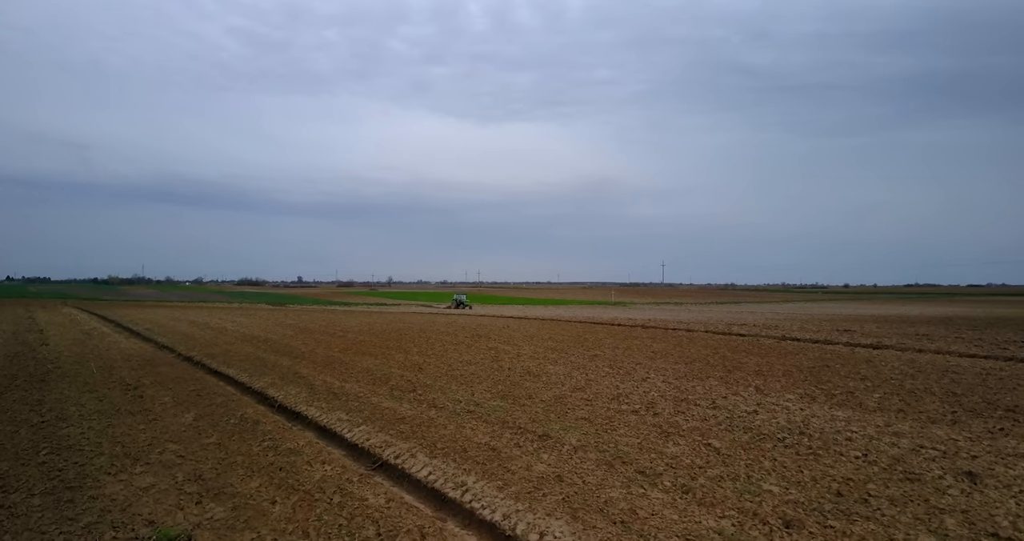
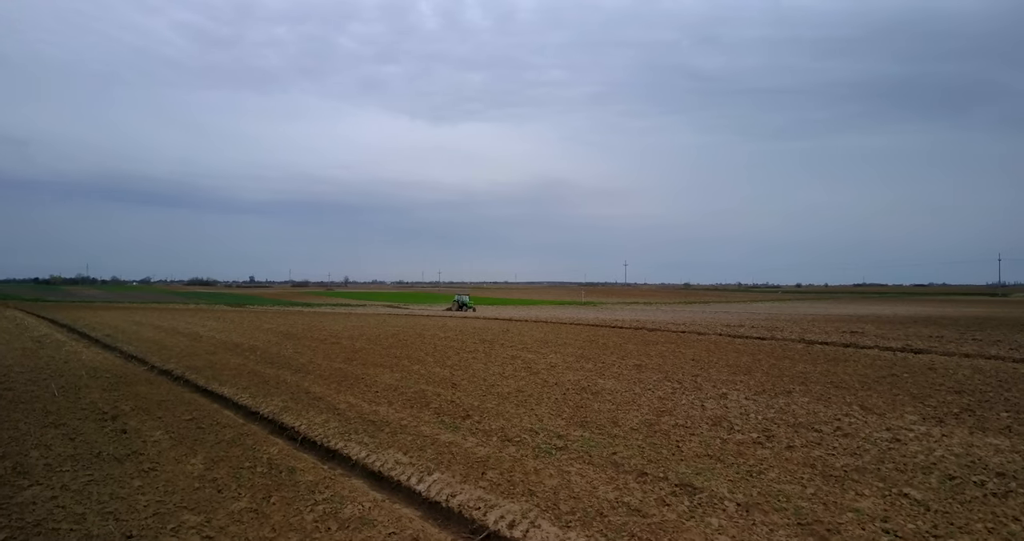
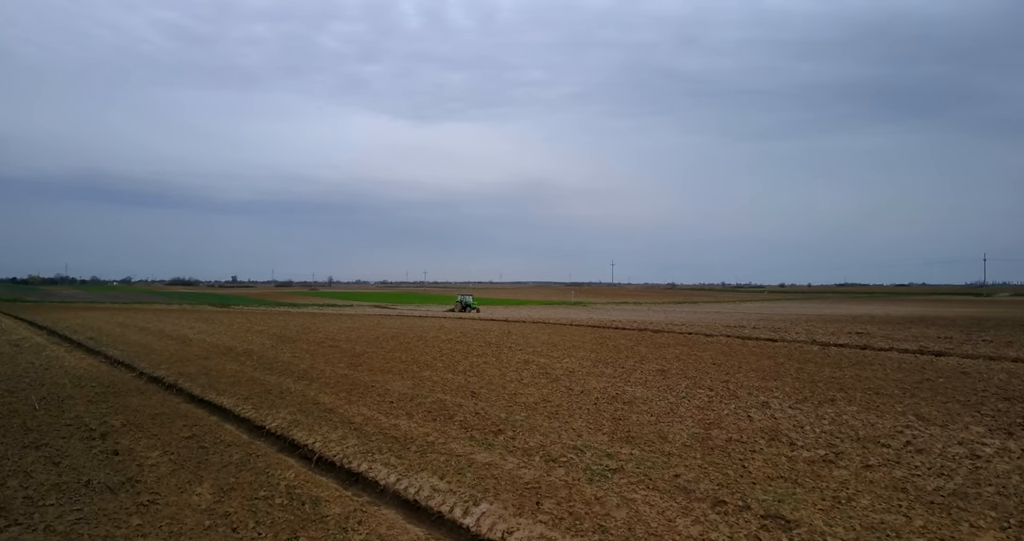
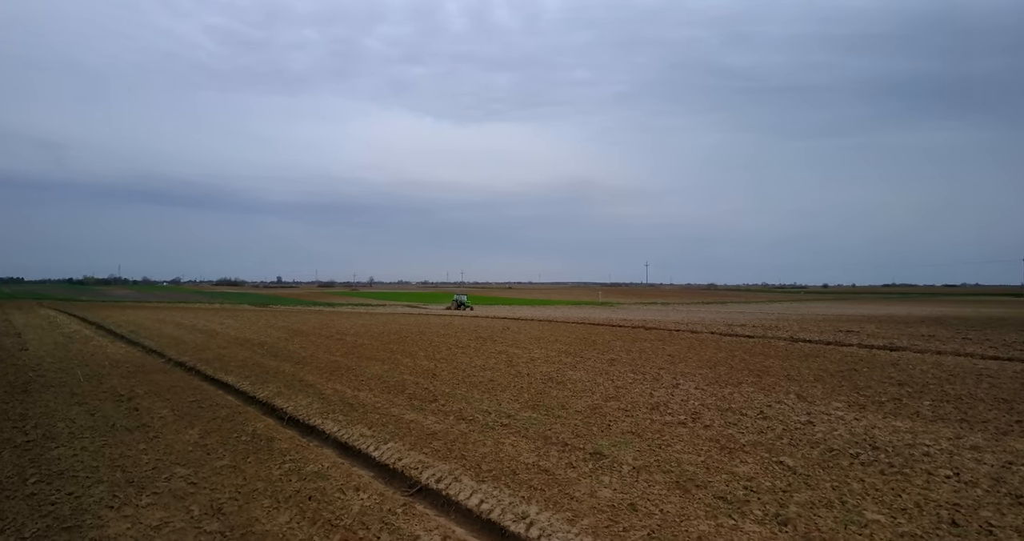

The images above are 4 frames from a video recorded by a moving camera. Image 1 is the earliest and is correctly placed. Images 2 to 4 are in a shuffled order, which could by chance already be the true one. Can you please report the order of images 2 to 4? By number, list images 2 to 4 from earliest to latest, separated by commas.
4, 2, 3
